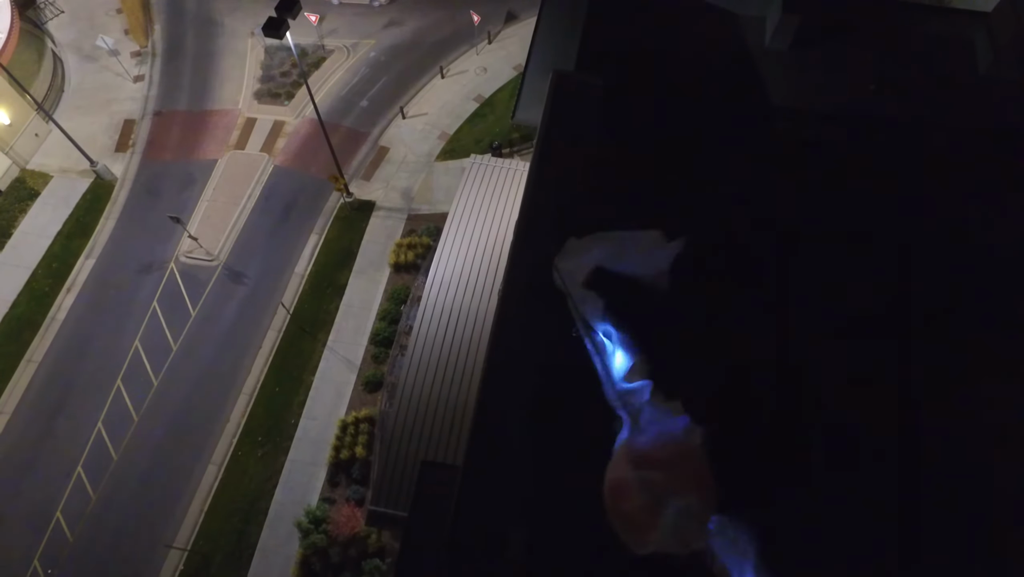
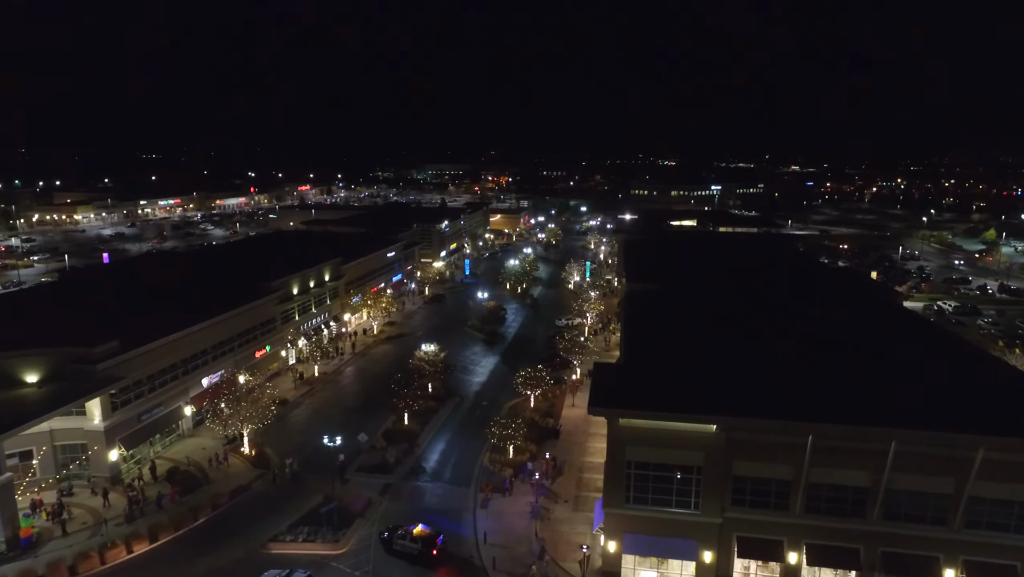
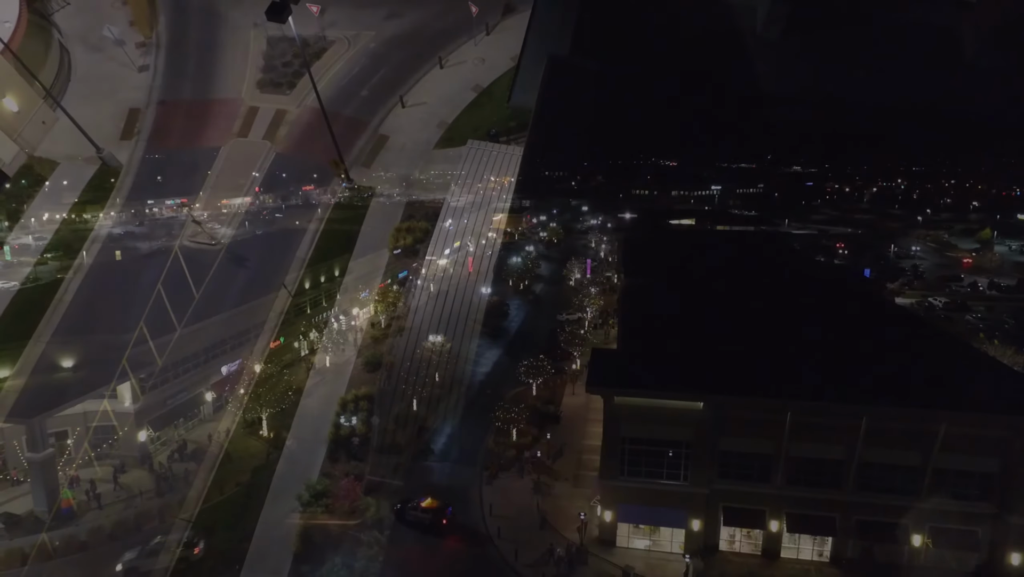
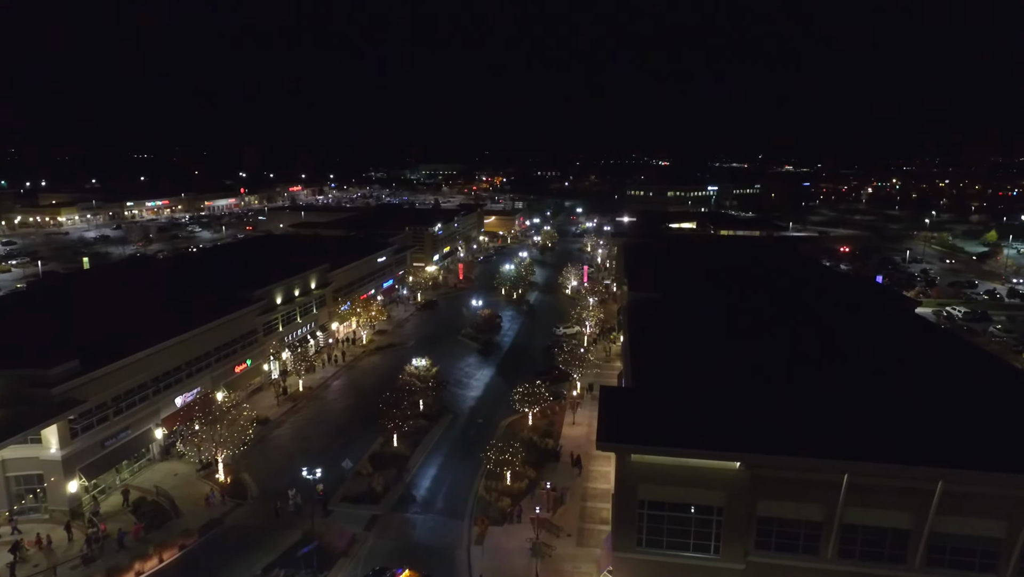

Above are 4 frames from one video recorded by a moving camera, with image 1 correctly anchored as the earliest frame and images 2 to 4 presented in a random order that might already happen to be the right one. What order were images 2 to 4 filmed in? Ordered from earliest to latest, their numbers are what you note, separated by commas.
3, 2, 4
